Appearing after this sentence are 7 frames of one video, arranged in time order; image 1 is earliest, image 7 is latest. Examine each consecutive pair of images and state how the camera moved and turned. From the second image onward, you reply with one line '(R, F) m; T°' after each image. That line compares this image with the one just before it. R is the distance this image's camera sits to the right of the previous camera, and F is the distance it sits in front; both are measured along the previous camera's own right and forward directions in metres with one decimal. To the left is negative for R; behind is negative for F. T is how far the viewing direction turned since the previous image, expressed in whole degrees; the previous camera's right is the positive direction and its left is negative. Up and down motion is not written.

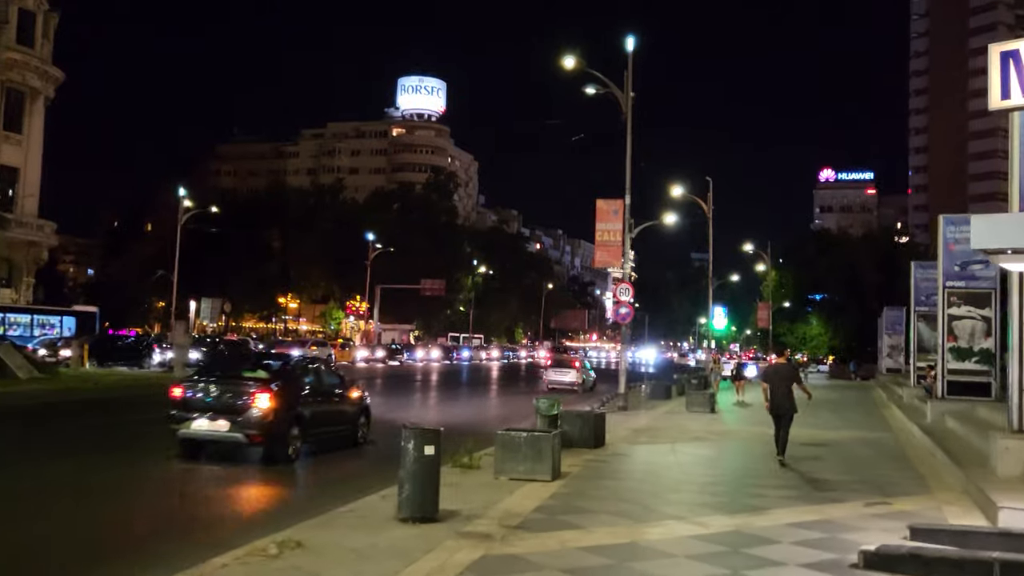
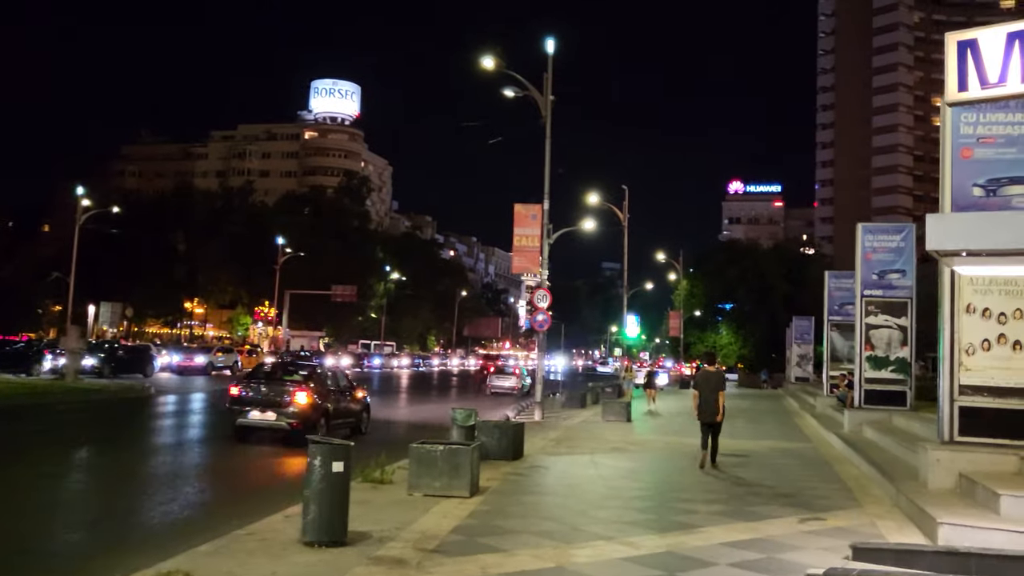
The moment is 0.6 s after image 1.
(0.0, +0.7) m; +6°
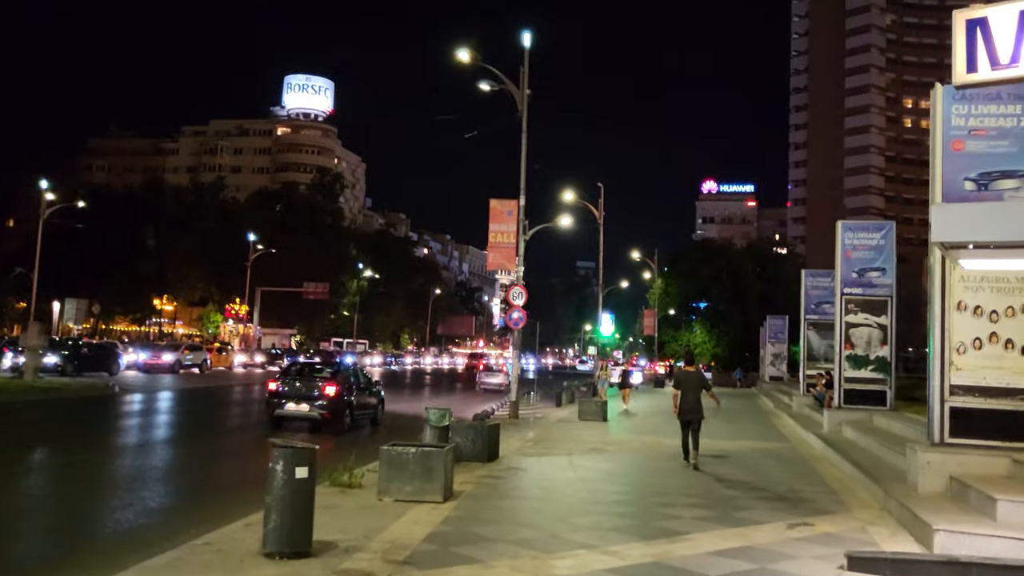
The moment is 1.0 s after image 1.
(0.0, +0.4) m; +2°
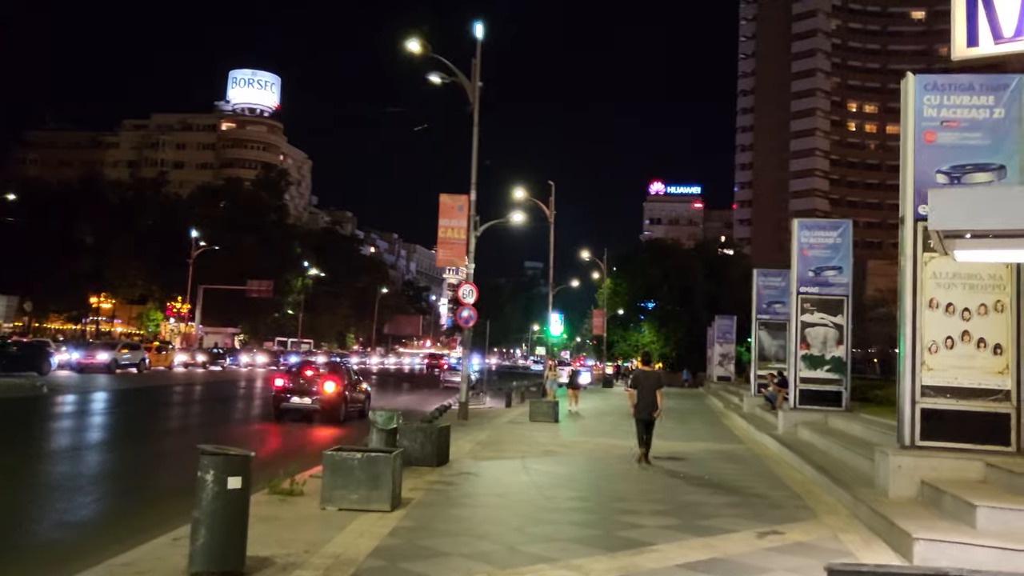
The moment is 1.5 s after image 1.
(-0.1, +0.6) m; +3°
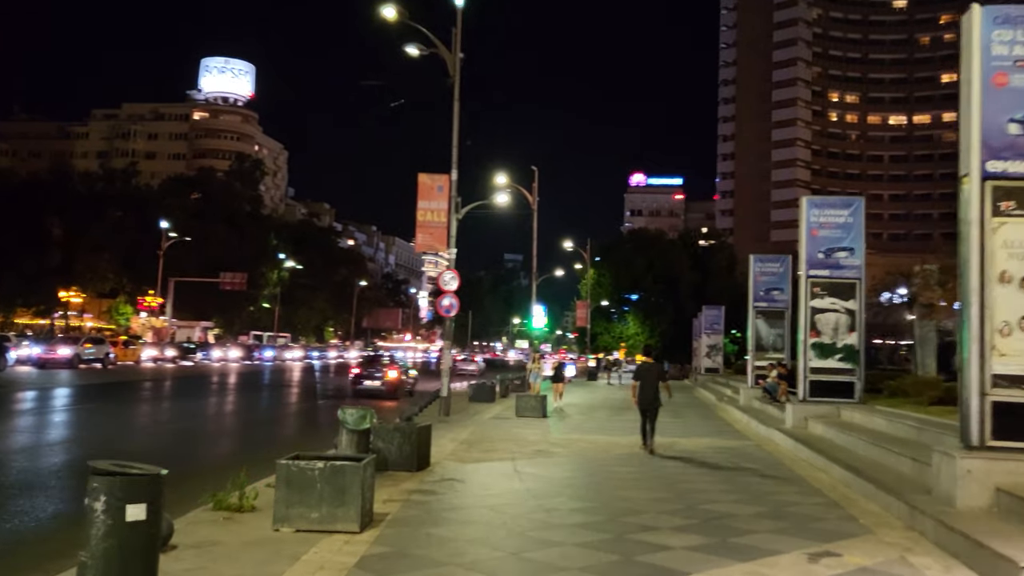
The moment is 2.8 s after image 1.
(-0.1, +1.5) m; +1°
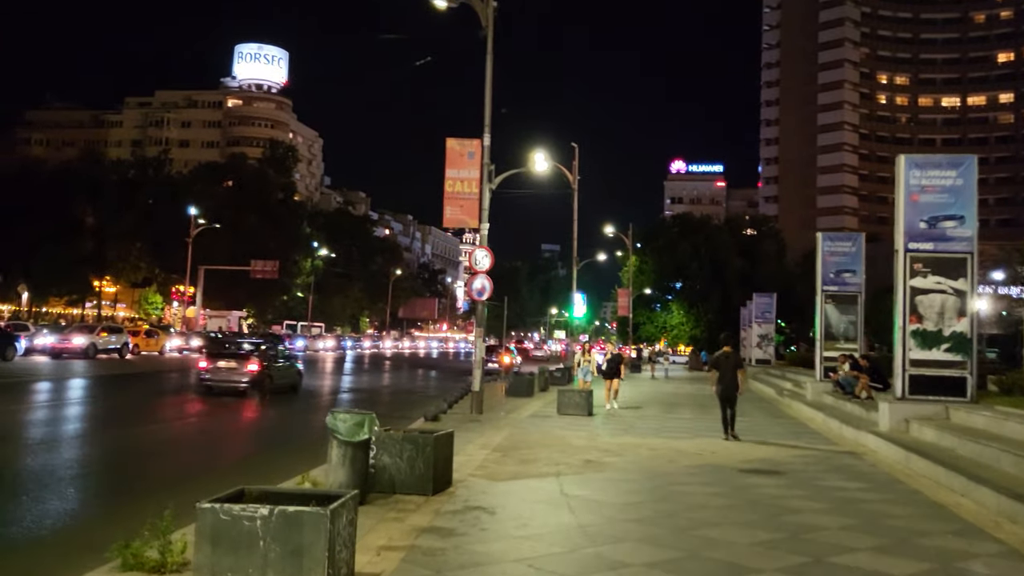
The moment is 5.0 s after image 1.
(-0.1, +2.5) m; -2°
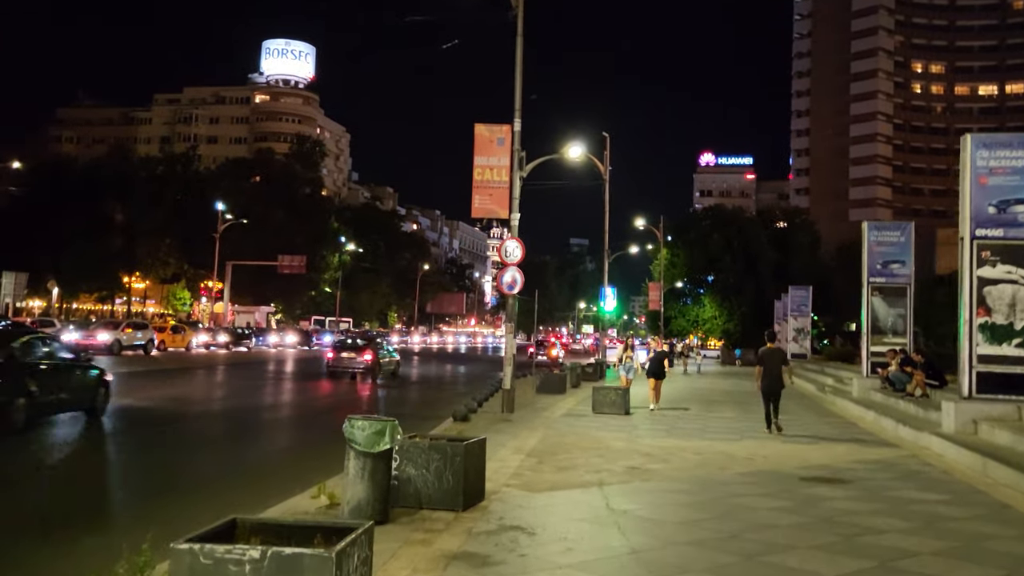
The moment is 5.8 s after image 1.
(-0.1, +0.9) m; -2°
